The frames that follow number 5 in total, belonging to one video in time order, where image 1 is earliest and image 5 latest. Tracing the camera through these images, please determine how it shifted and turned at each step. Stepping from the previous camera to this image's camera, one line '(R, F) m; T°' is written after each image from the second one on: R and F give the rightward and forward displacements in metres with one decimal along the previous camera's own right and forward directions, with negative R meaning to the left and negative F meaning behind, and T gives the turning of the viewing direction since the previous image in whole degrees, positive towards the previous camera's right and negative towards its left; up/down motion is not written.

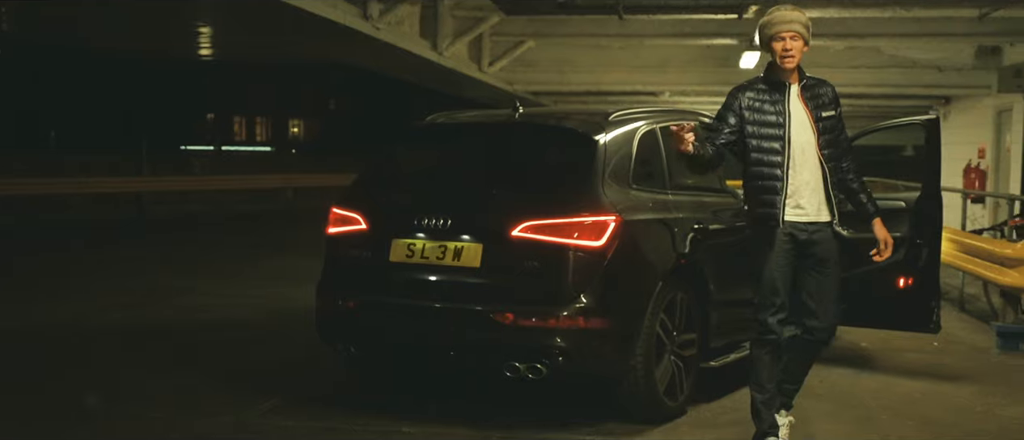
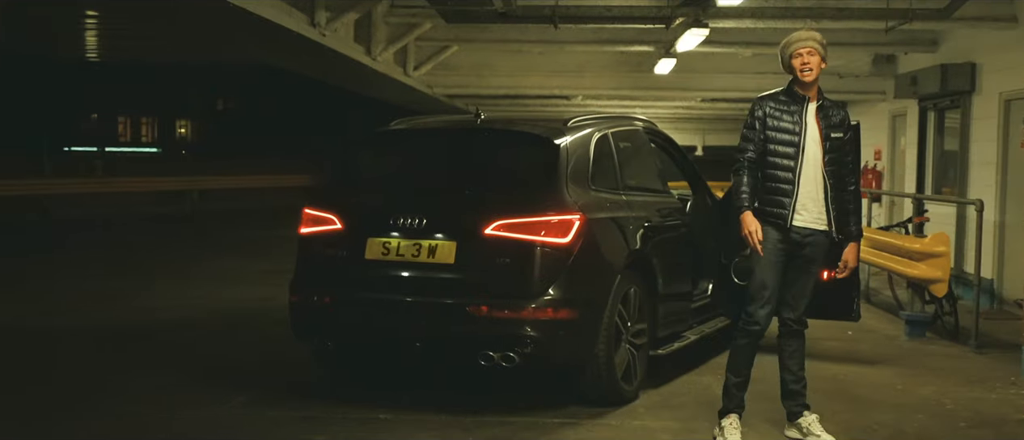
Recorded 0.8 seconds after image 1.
(-0.4, -0.4) m; +5°
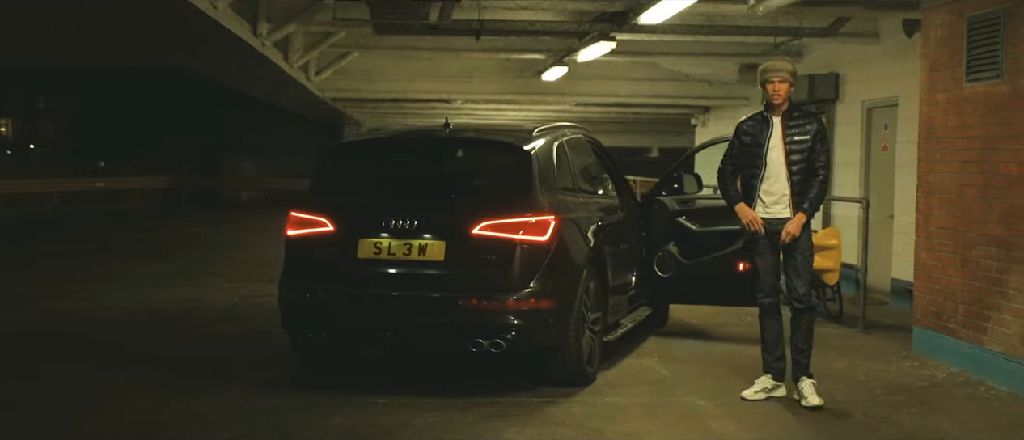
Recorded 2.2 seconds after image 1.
(-0.8, -0.6) m; +8°
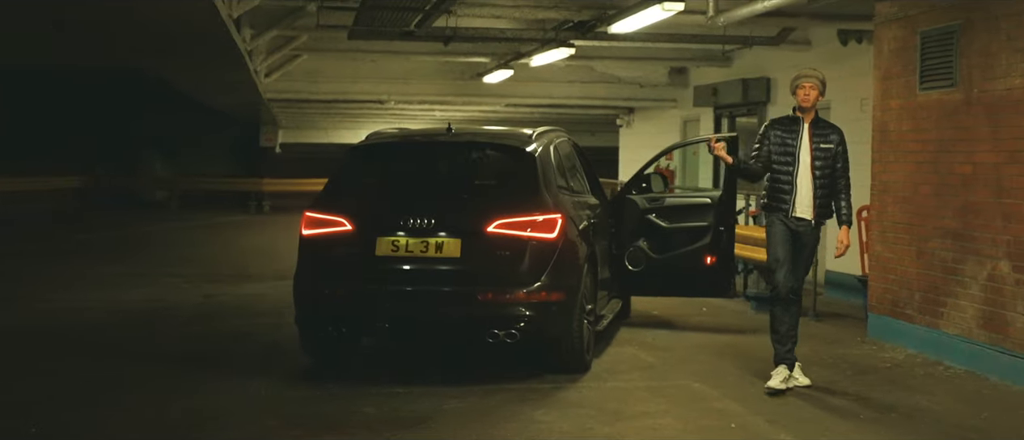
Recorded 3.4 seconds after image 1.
(-0.7, -0.4) m; +5°
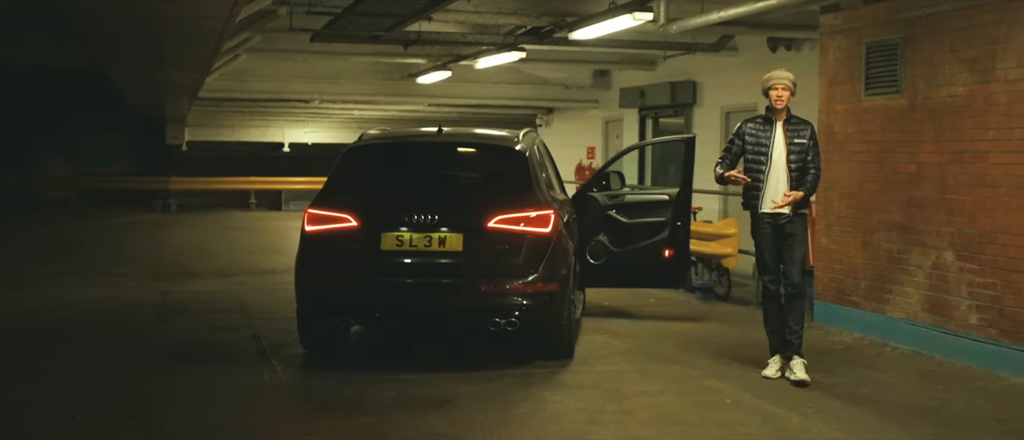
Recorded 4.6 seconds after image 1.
(-0.7, -0.4) m; +6°
